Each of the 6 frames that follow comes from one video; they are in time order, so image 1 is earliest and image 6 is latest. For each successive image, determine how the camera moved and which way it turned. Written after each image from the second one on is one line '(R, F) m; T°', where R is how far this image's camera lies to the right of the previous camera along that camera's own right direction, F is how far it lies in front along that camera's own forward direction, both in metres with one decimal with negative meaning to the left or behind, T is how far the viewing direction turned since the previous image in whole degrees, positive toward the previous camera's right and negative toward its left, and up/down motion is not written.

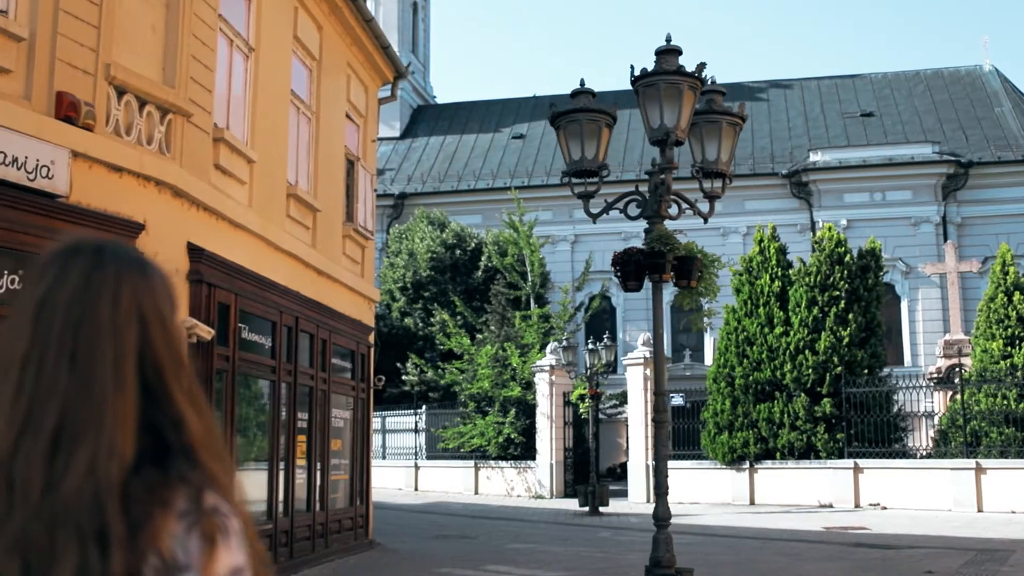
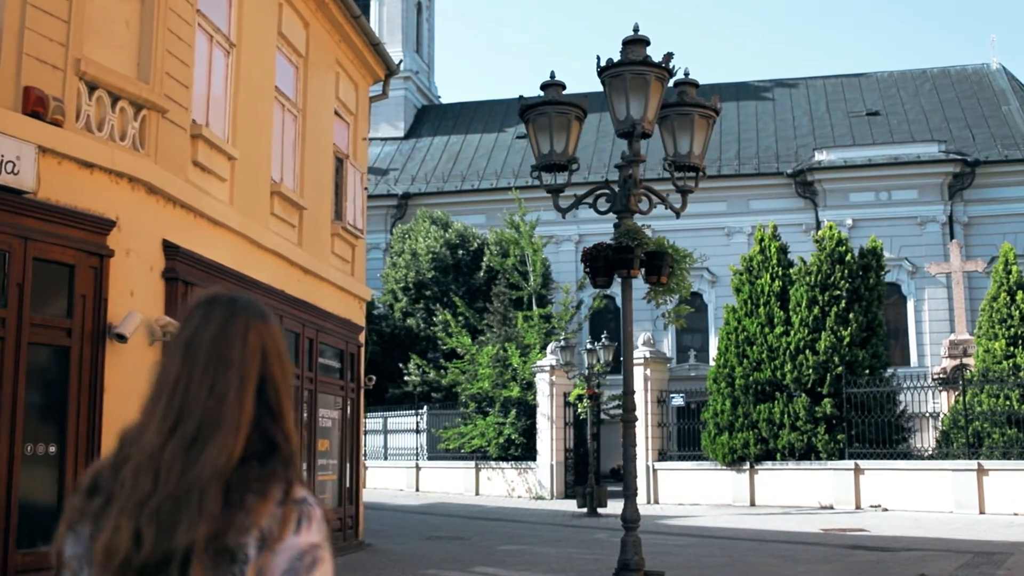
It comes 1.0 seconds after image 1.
(+0.3, +0.1) m; -1°
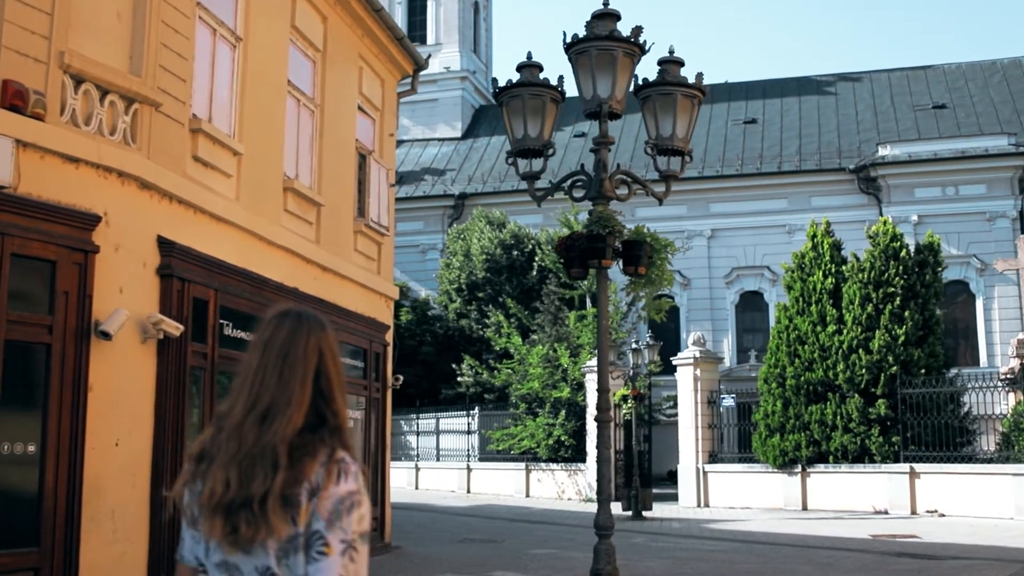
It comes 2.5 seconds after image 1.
(+0.6, +0.4) m; -4°
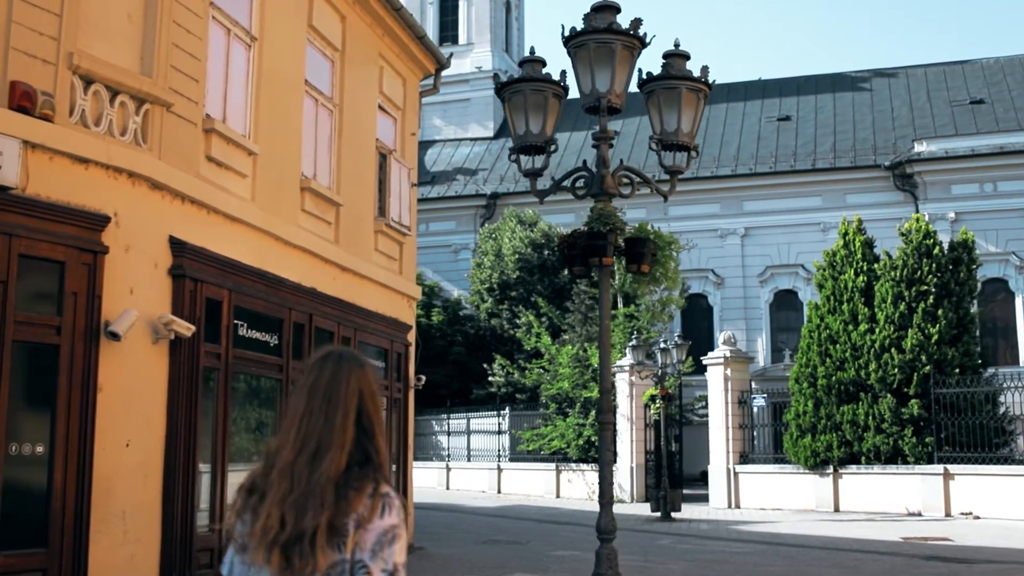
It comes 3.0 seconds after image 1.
(+0.2, +0.1) m; -2°
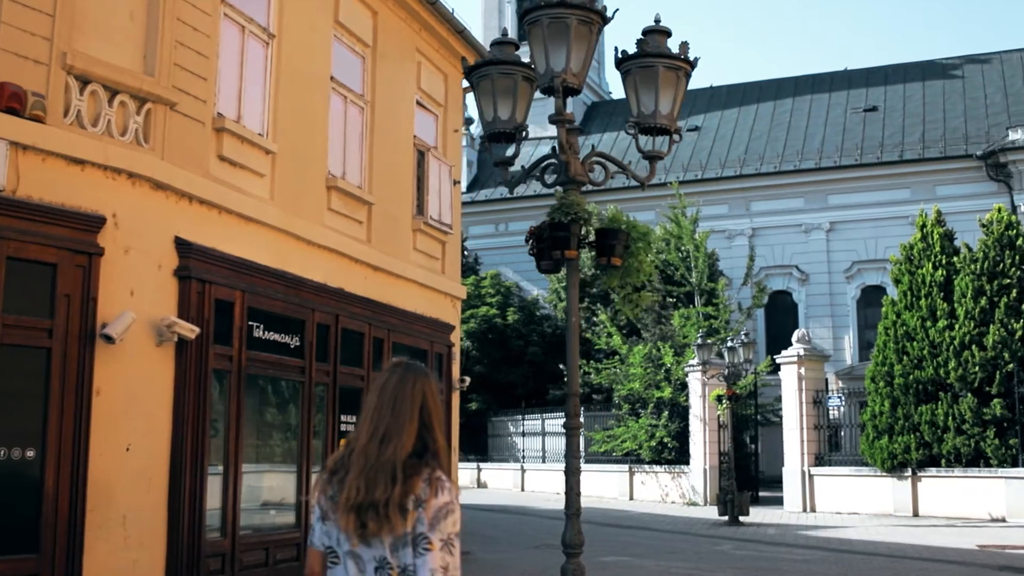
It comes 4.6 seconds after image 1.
(+0.7, +0.4) m; -5°
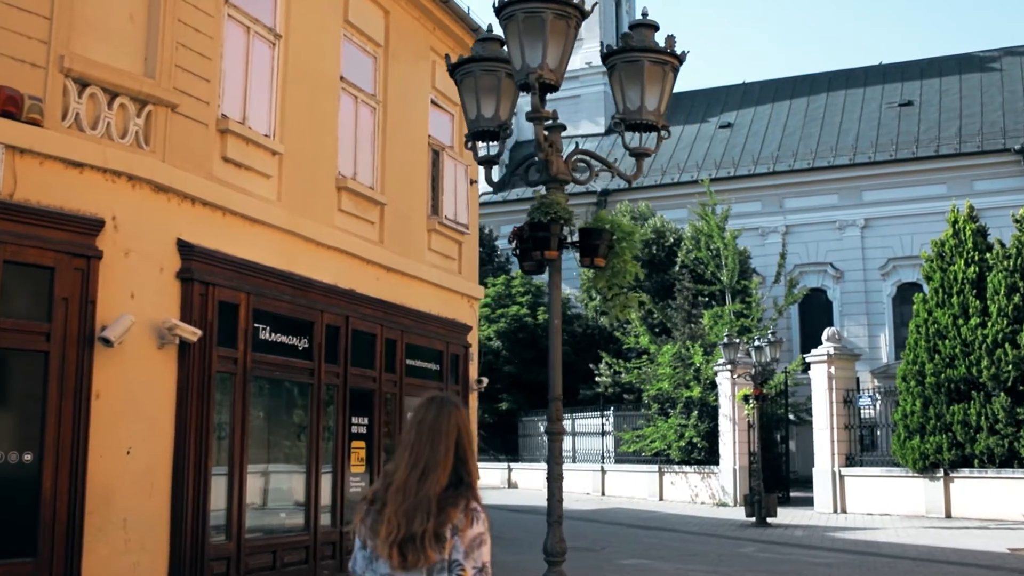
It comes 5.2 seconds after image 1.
(+0.3, +0.1) m; -2°
